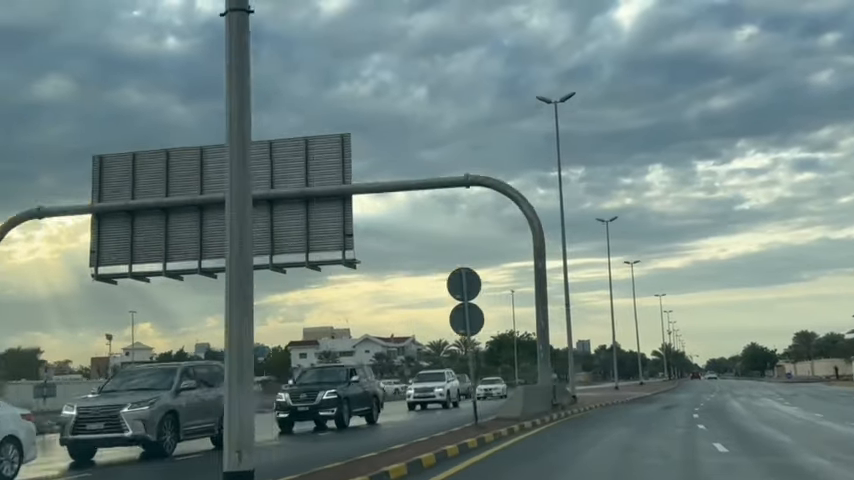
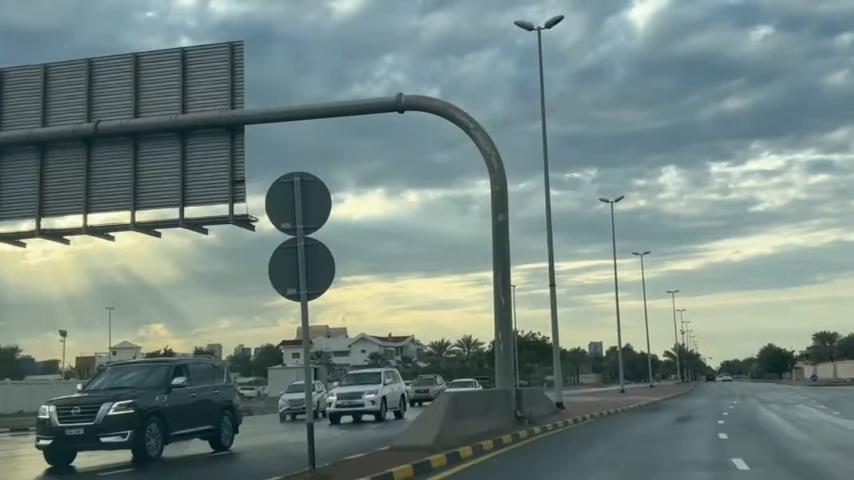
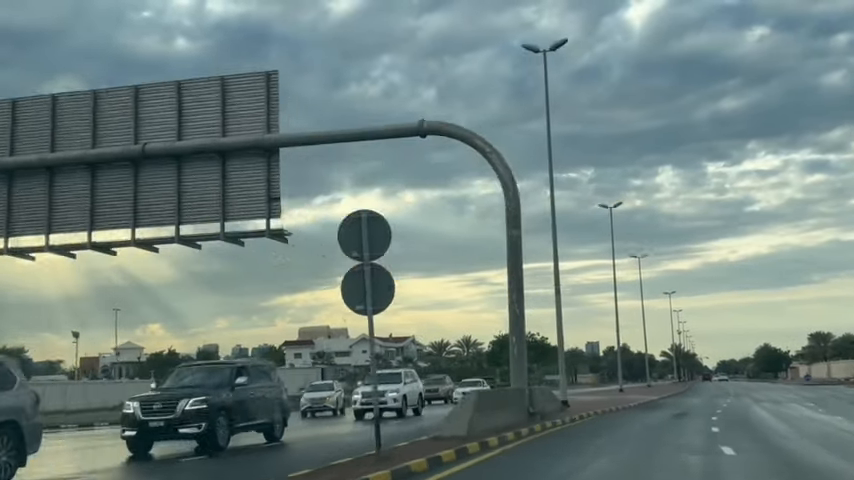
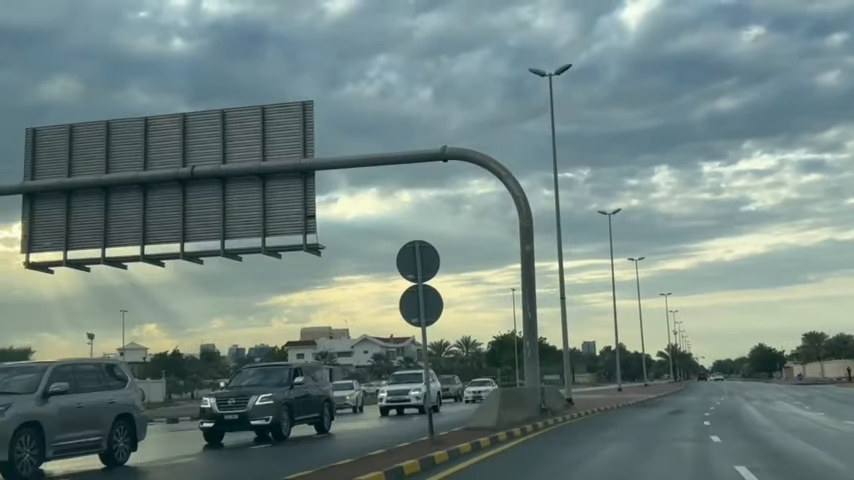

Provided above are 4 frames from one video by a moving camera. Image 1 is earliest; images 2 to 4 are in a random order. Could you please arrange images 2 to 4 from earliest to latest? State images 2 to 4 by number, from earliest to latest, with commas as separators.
4, 3, 2
